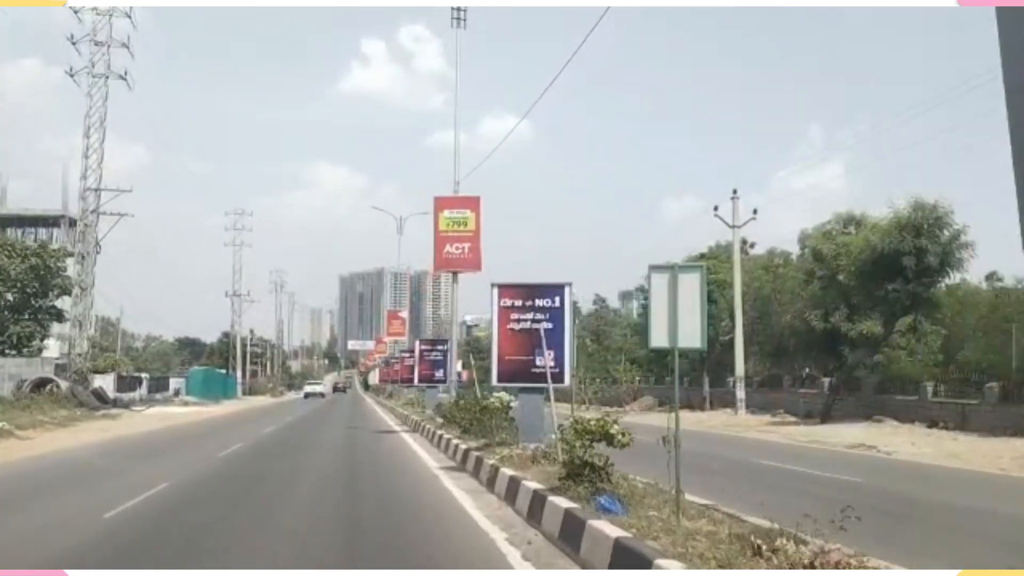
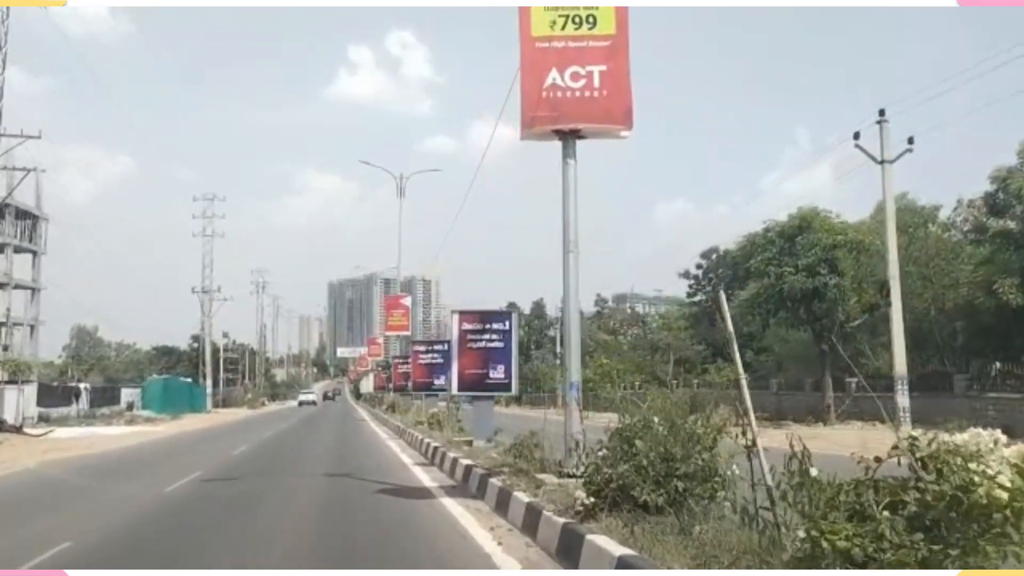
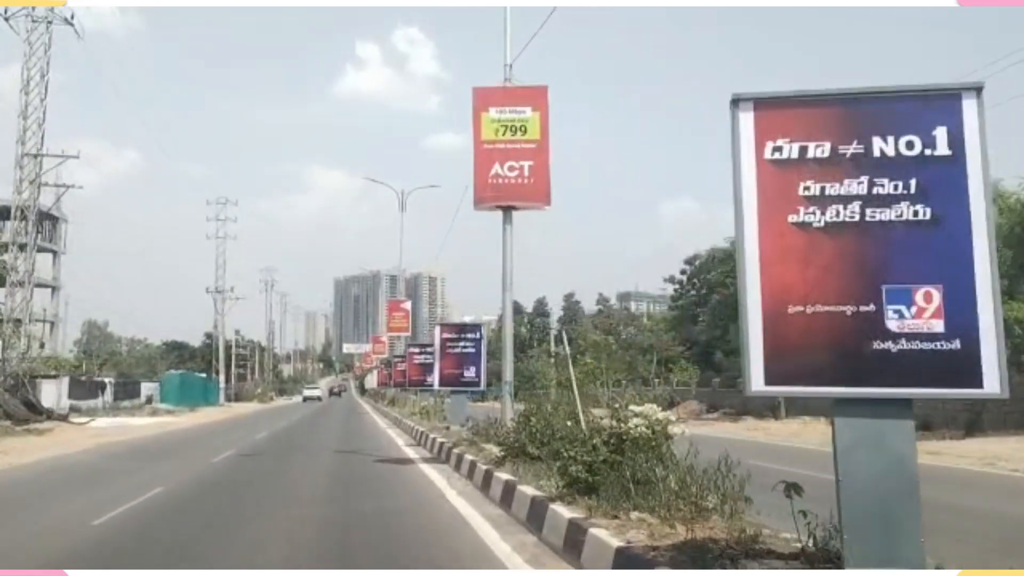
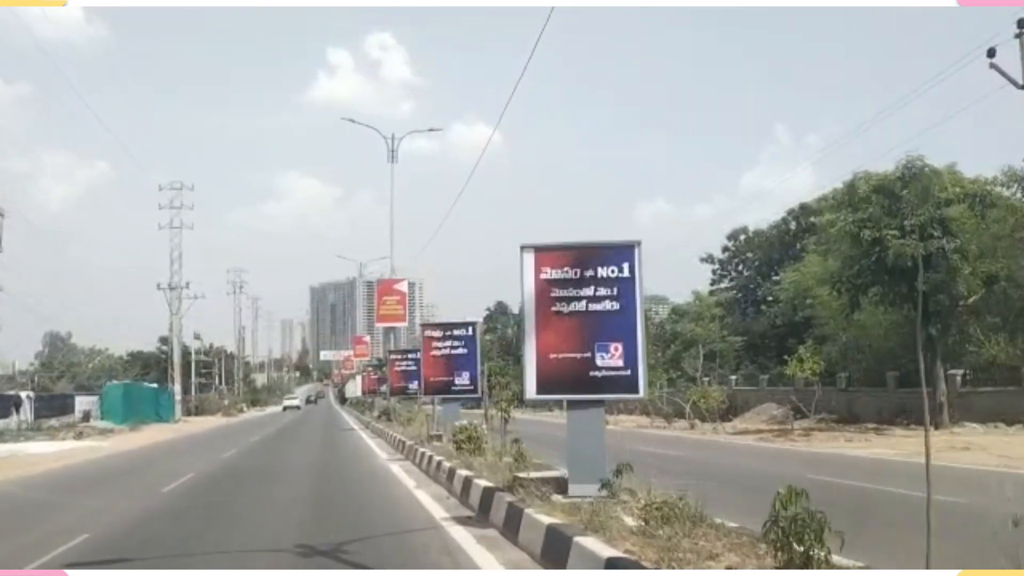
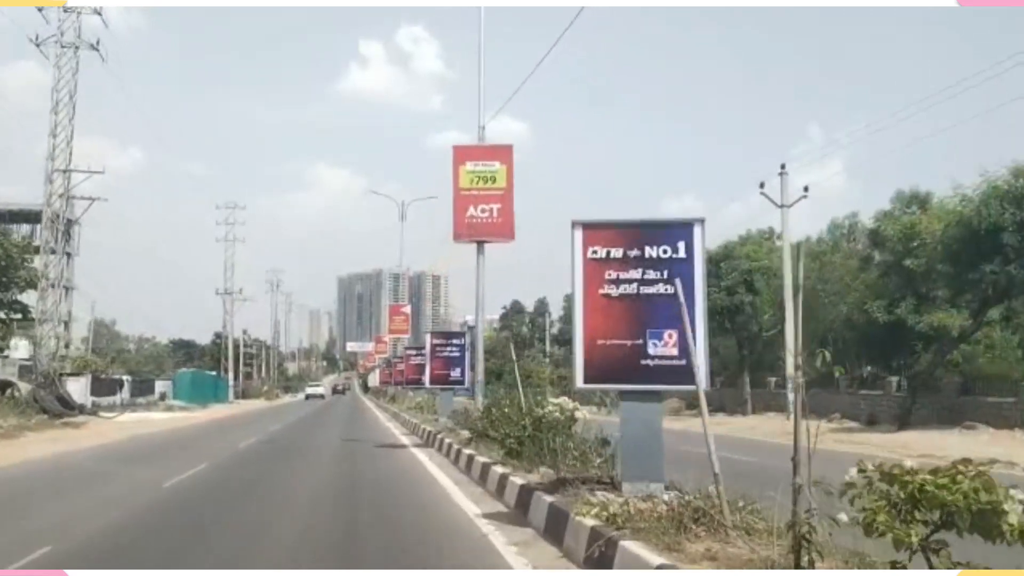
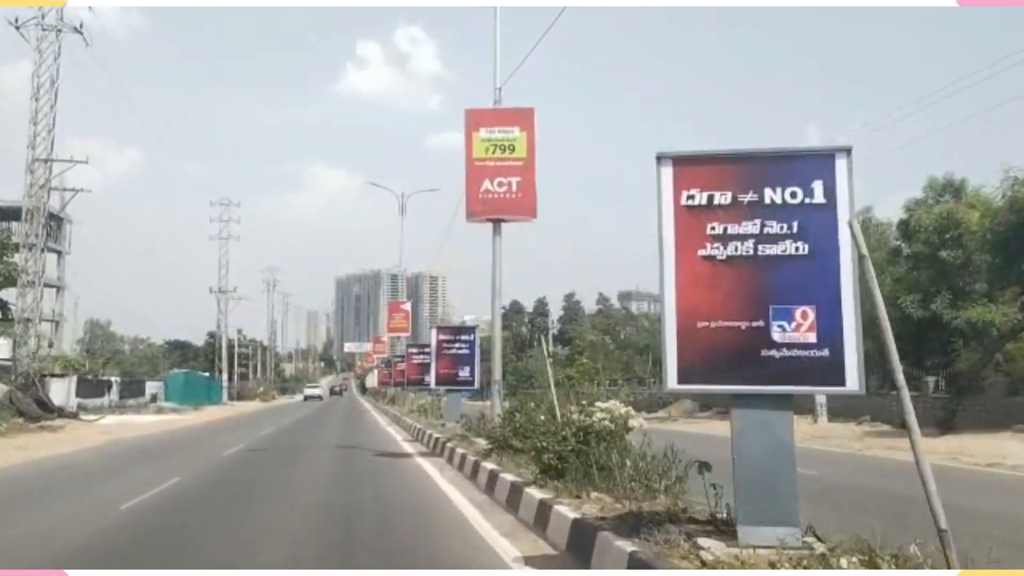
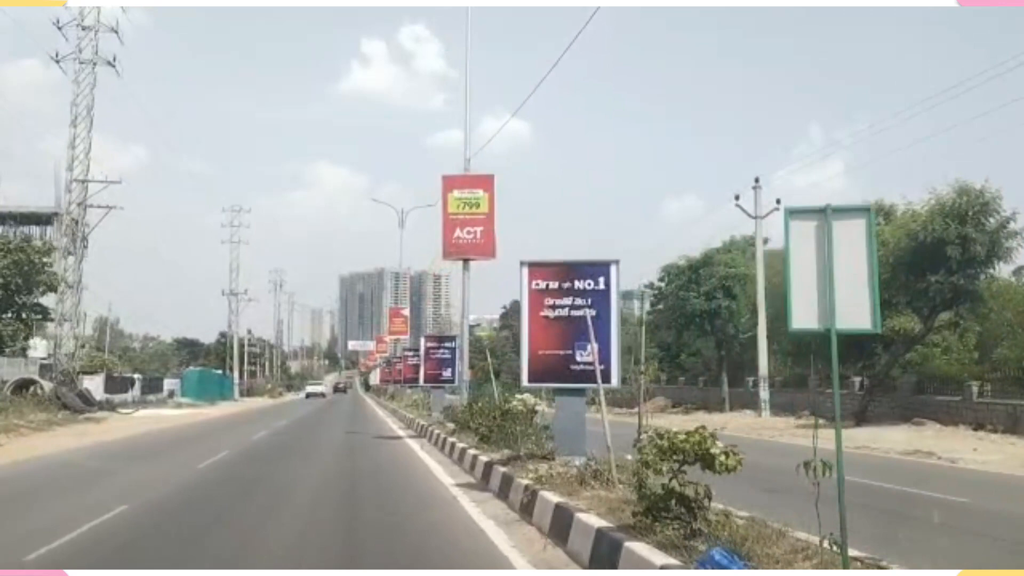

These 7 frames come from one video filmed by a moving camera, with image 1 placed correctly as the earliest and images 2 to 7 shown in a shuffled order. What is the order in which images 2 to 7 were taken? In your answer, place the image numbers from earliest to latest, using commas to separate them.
7, 5, 6, 3, 2, 4
